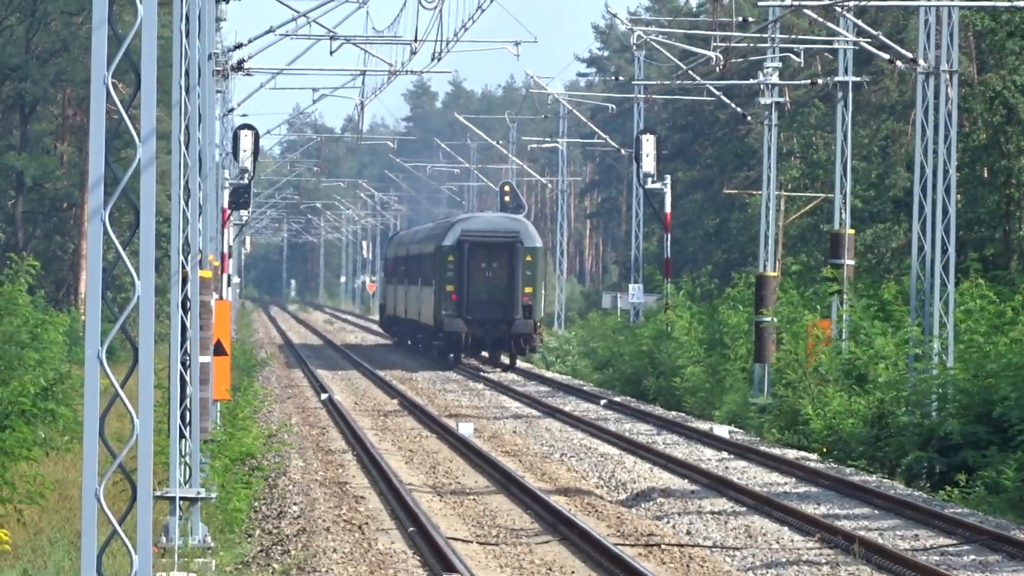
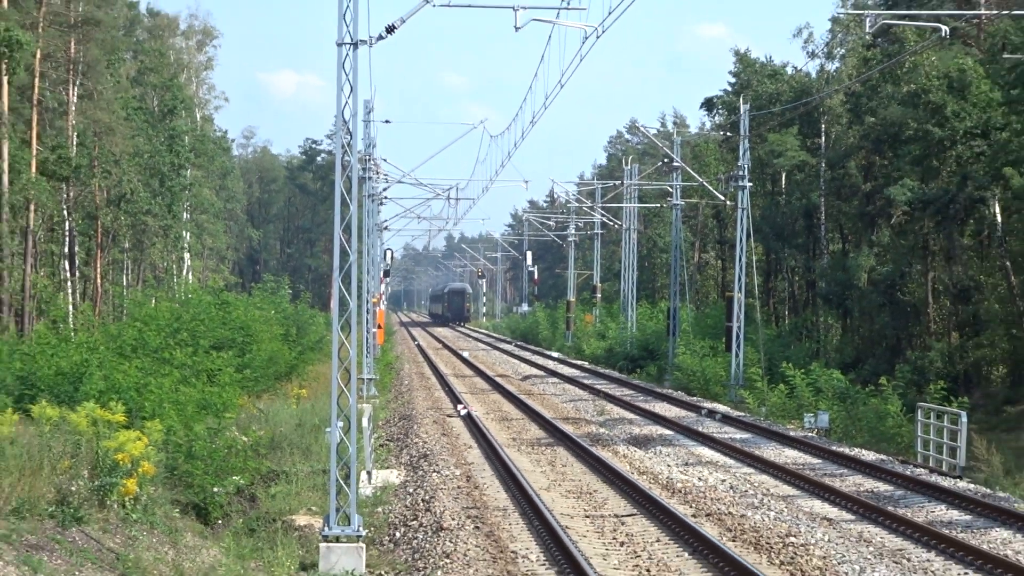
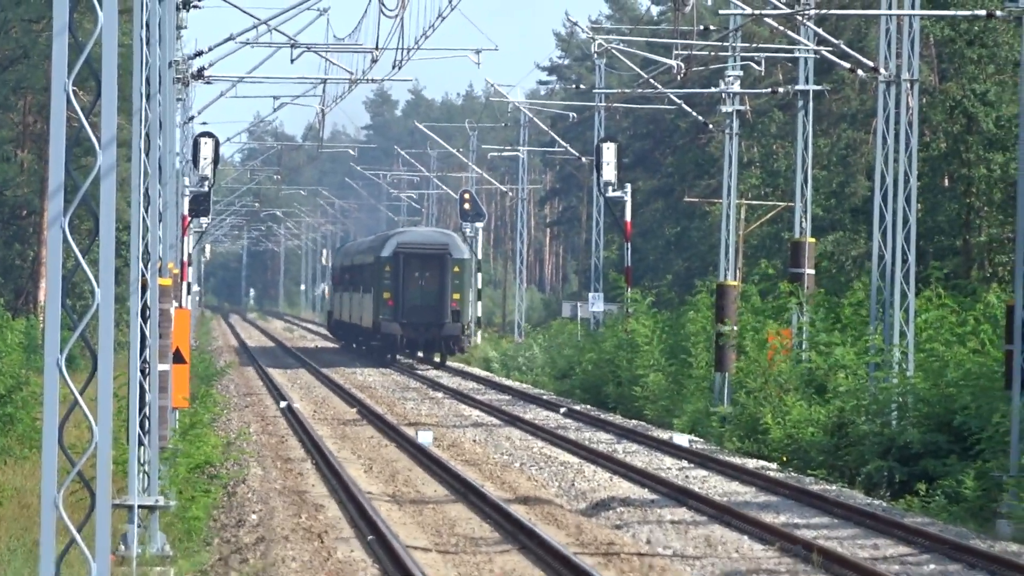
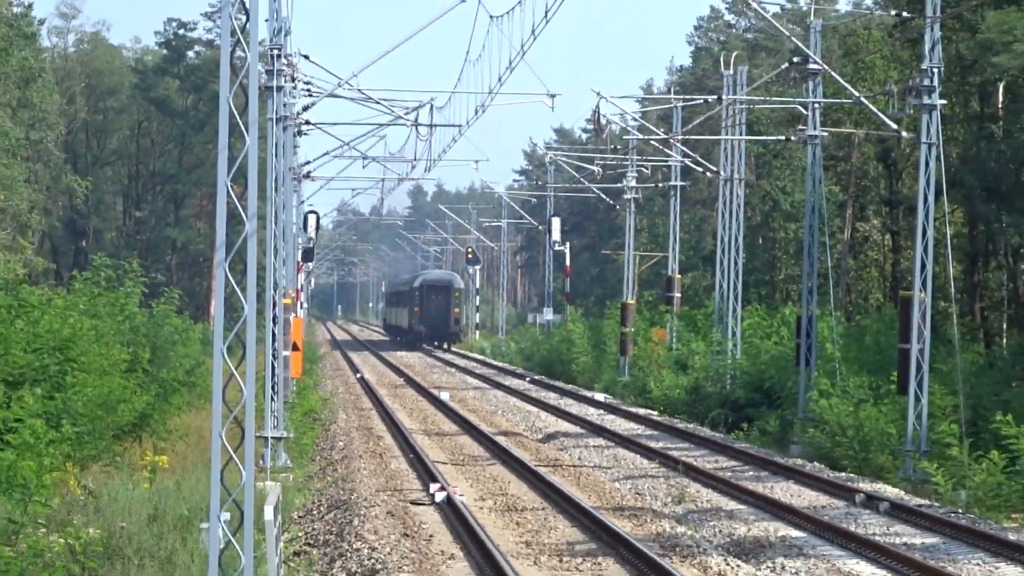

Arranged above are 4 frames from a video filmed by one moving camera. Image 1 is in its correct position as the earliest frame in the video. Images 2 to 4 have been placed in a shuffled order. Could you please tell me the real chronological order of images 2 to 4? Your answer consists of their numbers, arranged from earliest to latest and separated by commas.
3, 4, 2
